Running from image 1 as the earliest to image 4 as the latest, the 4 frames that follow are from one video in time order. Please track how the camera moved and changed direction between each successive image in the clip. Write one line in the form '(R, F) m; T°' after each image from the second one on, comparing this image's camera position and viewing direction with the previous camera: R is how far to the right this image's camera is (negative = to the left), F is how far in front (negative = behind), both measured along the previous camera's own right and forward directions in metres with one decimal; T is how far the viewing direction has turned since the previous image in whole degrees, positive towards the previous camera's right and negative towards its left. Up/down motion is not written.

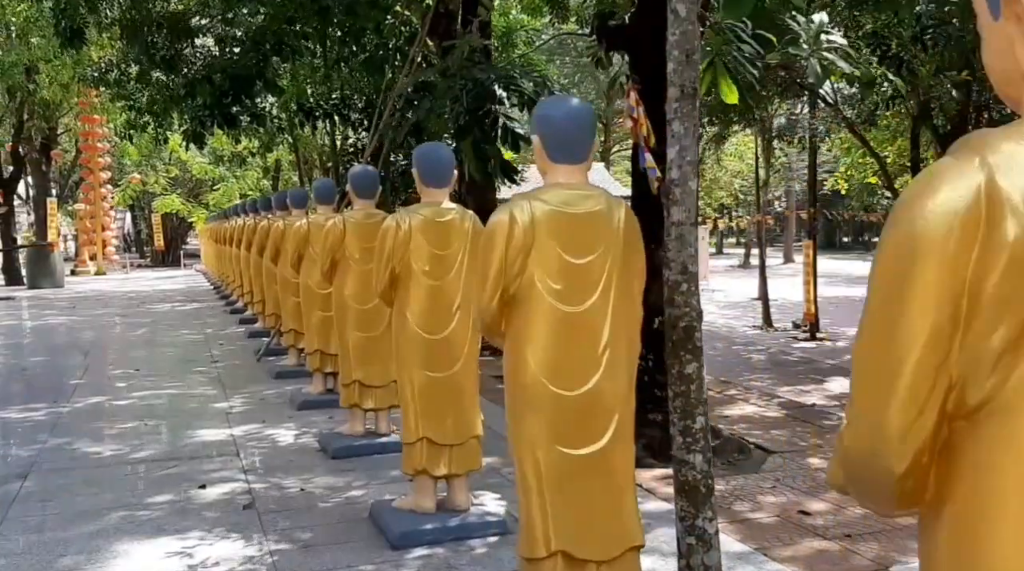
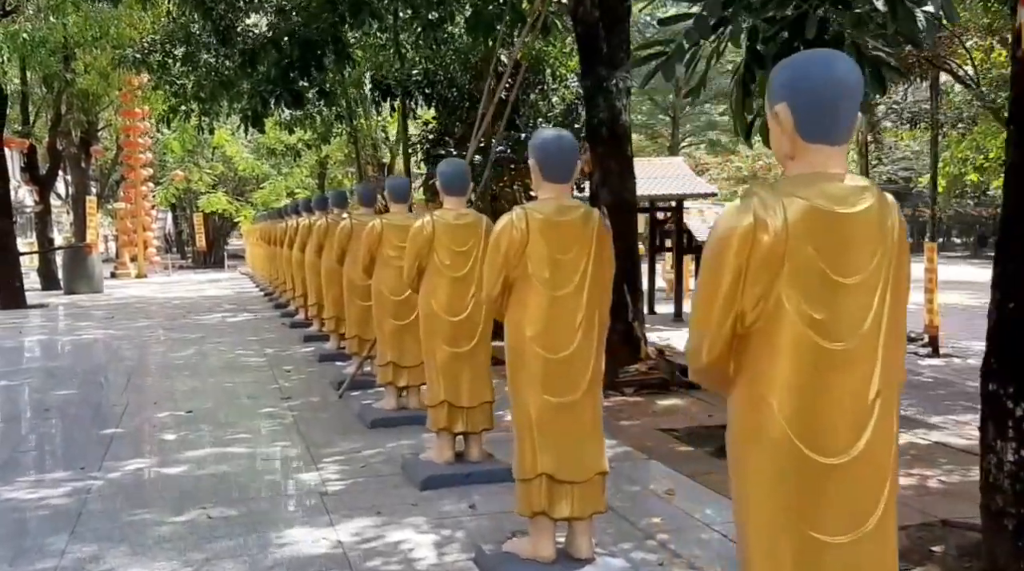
(-0.9, +2.1) m; -2°
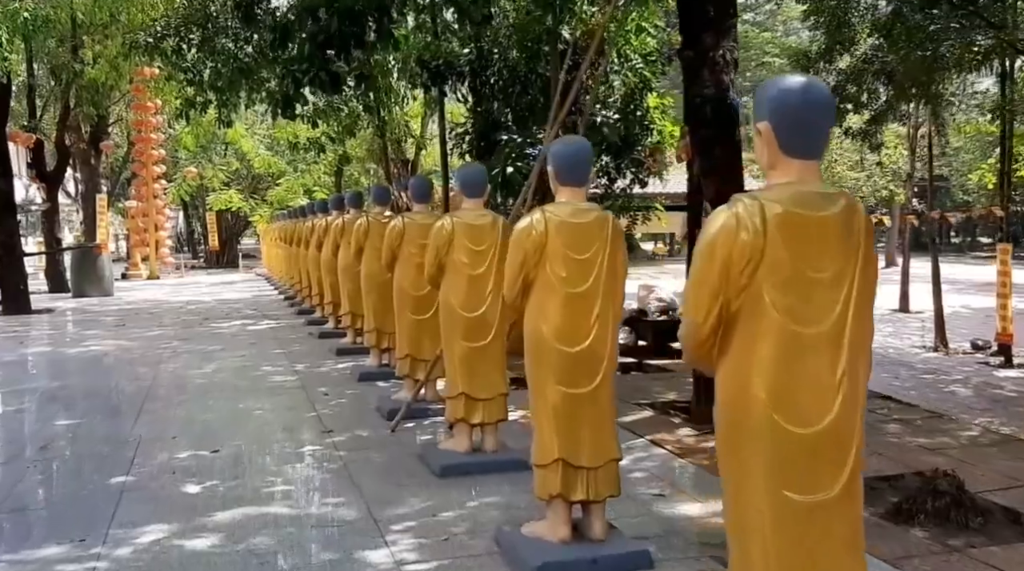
(-0.5, +1.3) m; -1°
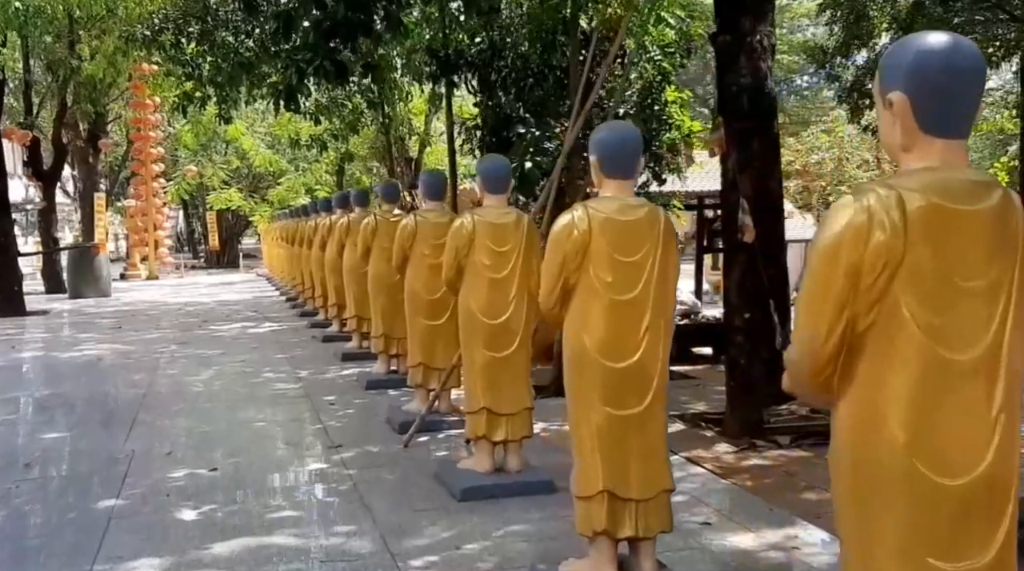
(-0.1, +0.5) m; 0°
